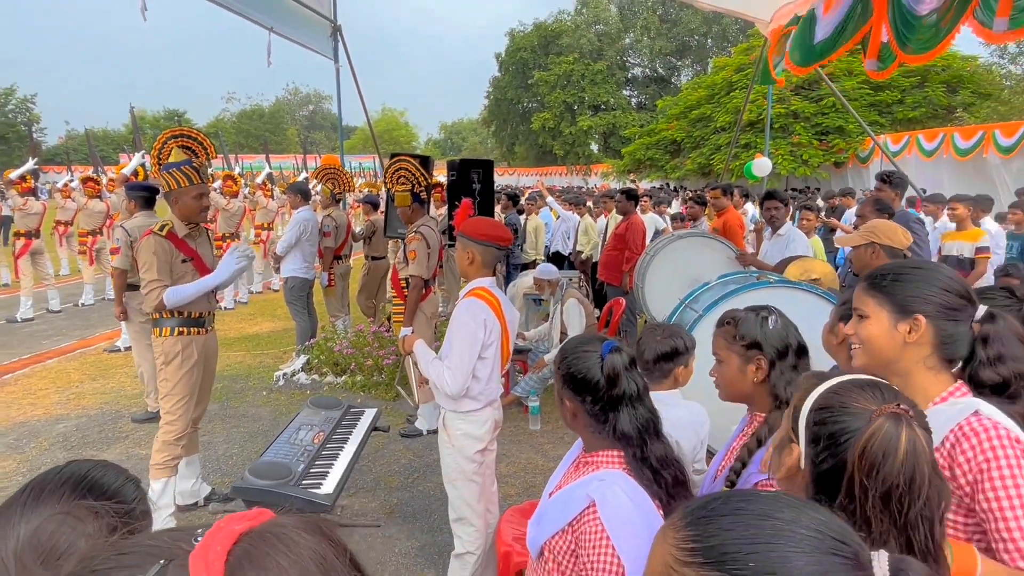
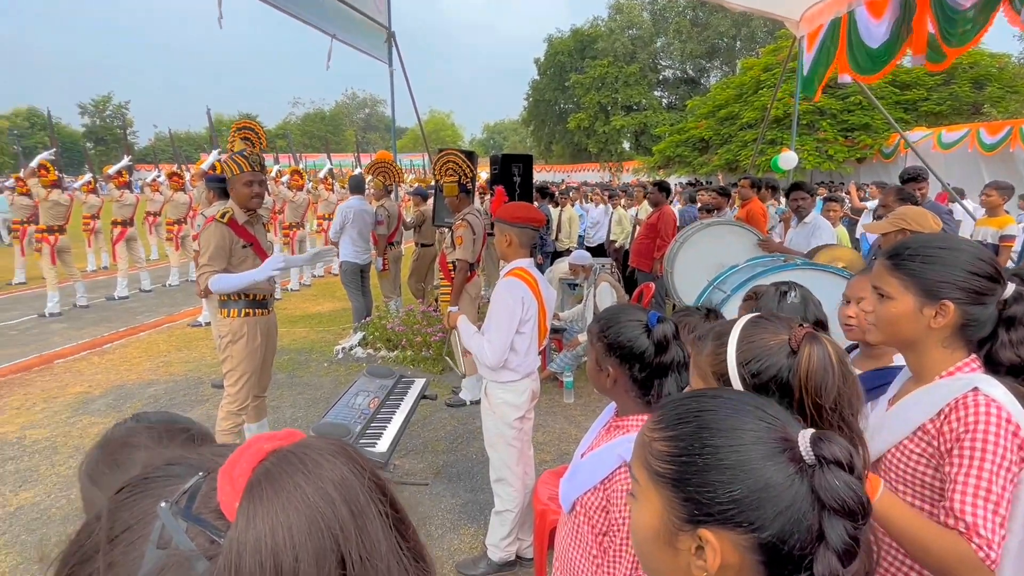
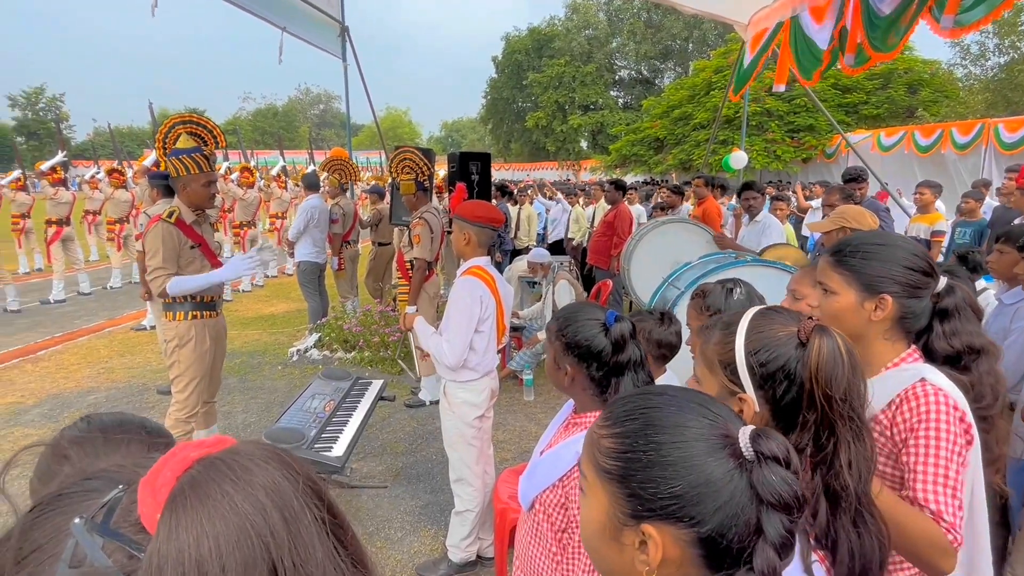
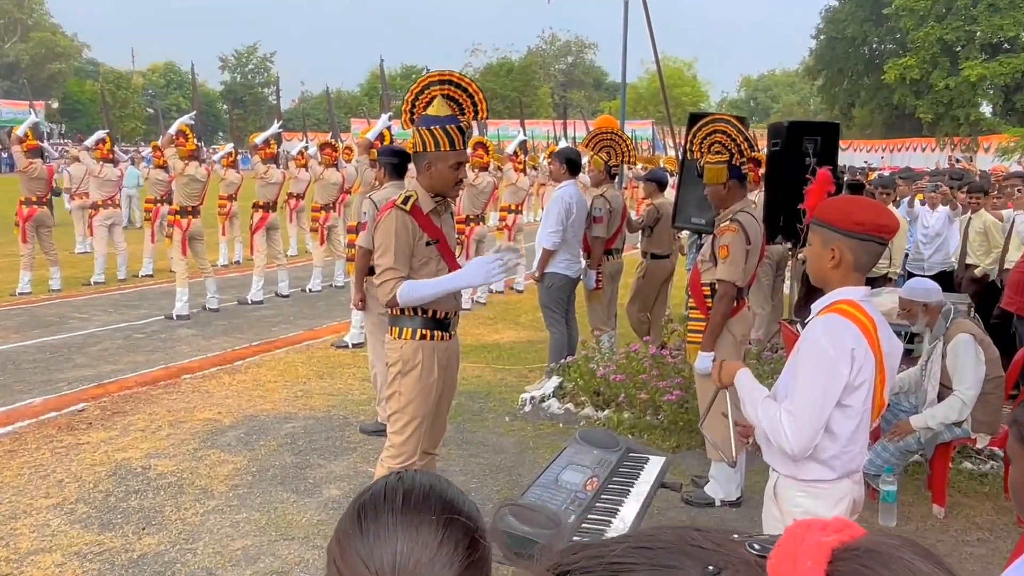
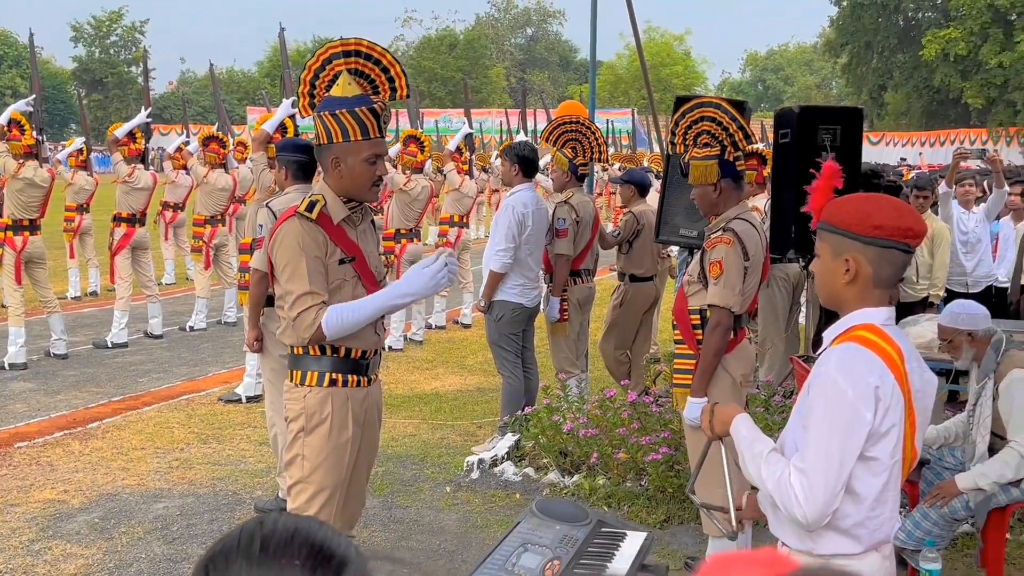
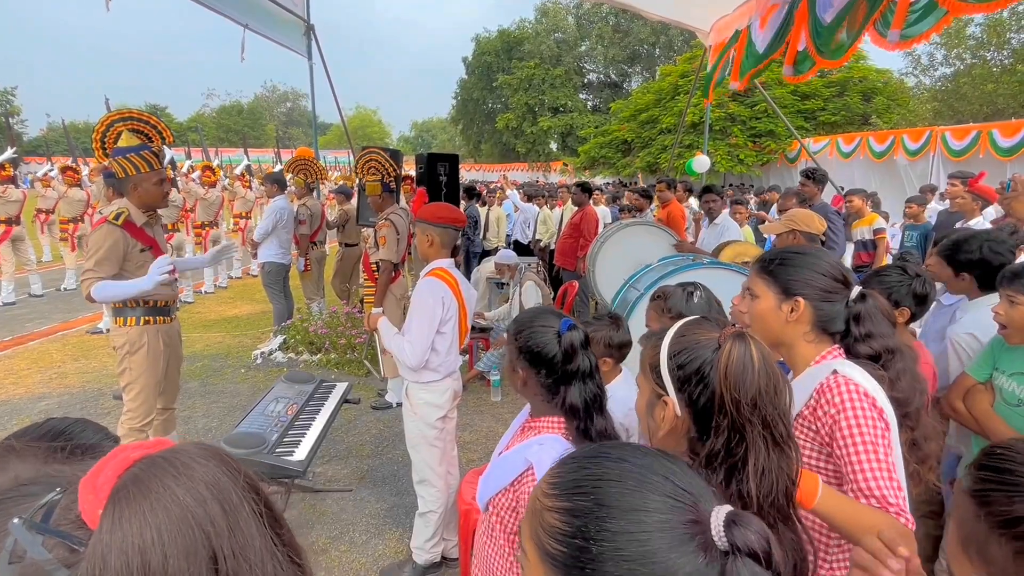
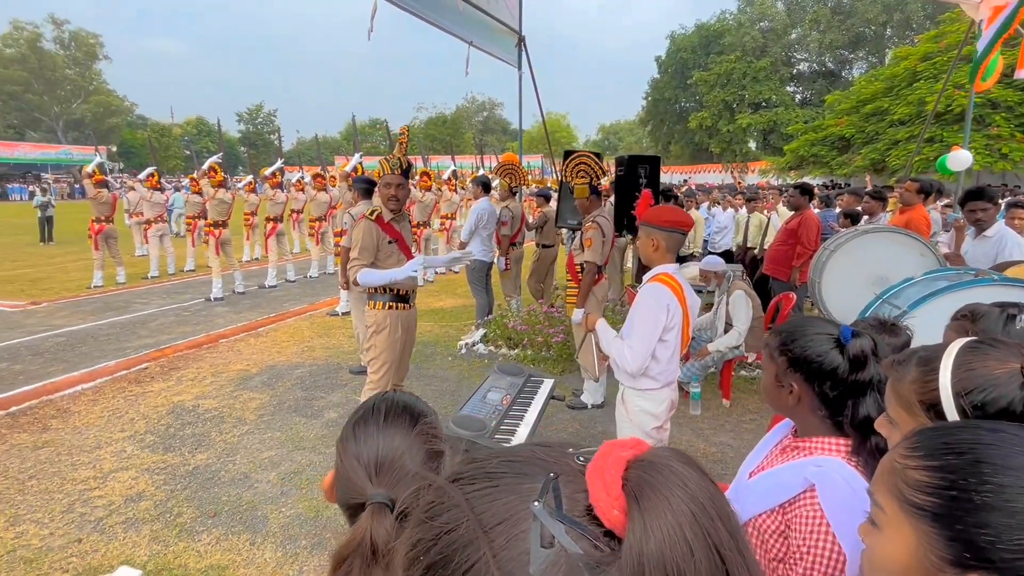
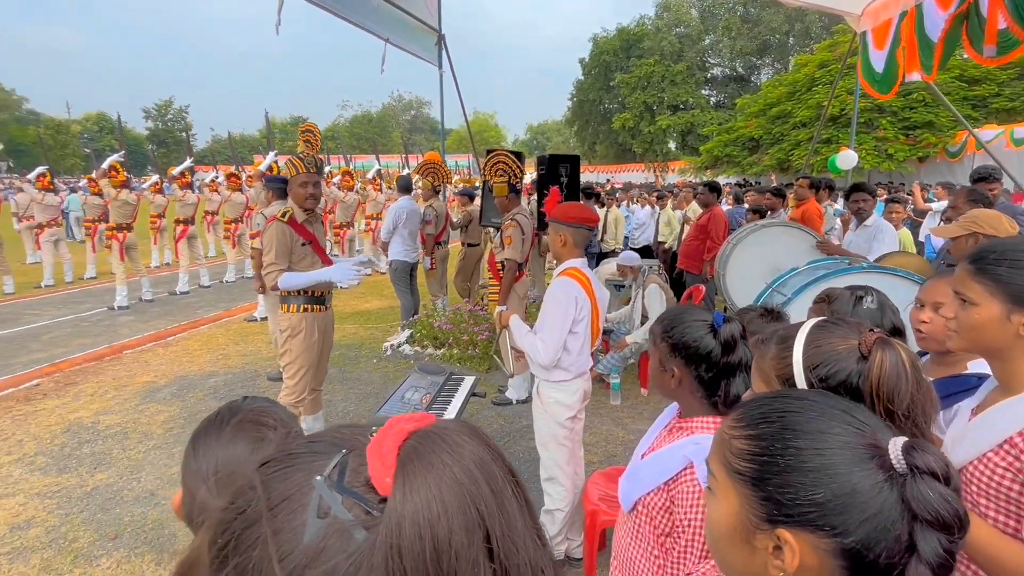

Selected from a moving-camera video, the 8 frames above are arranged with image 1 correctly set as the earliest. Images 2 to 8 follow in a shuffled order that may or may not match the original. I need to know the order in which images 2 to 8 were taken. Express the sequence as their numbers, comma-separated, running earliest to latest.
6, 3, 2, 8, 7, 4, 5
